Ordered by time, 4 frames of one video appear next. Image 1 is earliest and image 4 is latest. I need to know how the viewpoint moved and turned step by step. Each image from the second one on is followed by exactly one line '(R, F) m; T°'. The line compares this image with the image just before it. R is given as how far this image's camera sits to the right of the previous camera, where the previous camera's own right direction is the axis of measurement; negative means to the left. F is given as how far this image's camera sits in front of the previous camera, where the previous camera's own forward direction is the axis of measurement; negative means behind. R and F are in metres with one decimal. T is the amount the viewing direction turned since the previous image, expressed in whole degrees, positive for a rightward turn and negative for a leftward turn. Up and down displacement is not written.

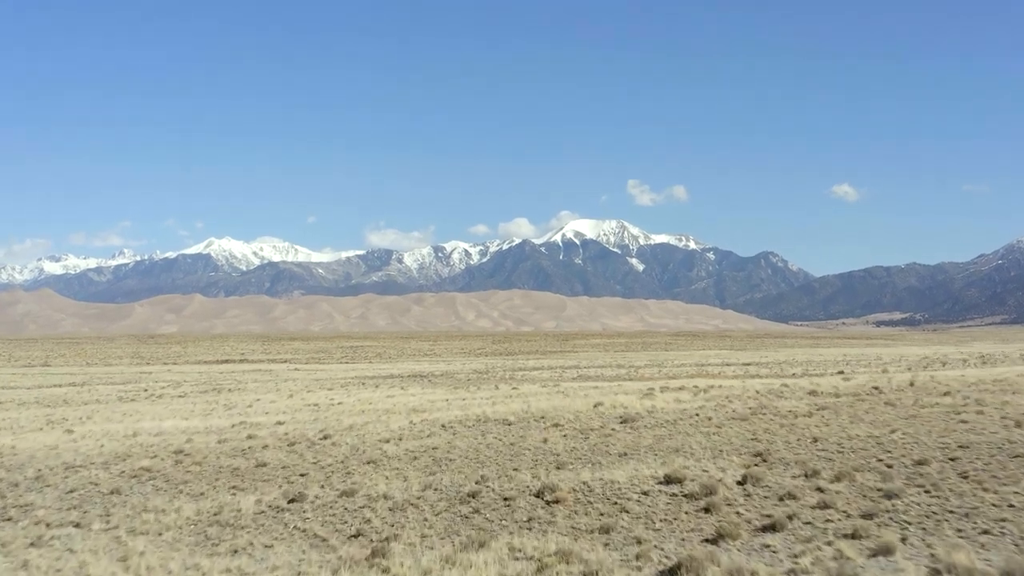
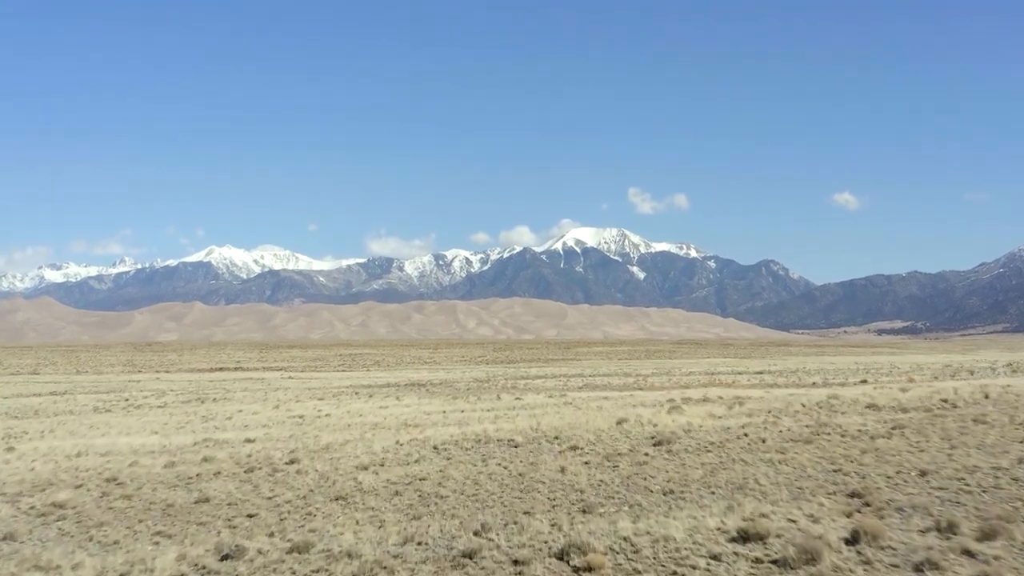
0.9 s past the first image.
(-0.1, +3.3) m; 0°
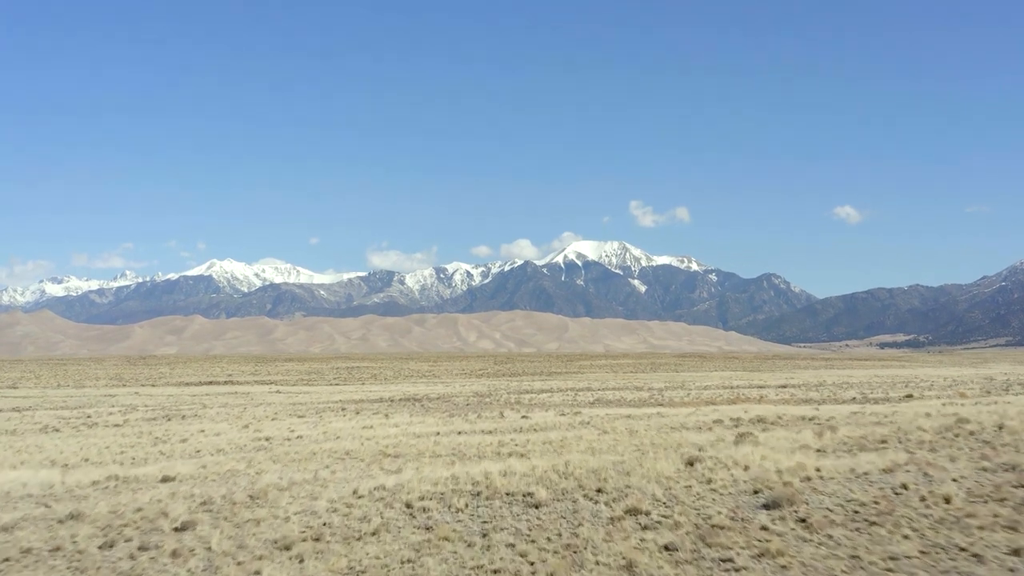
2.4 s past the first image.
(-0.2, +5.6) m; 0°
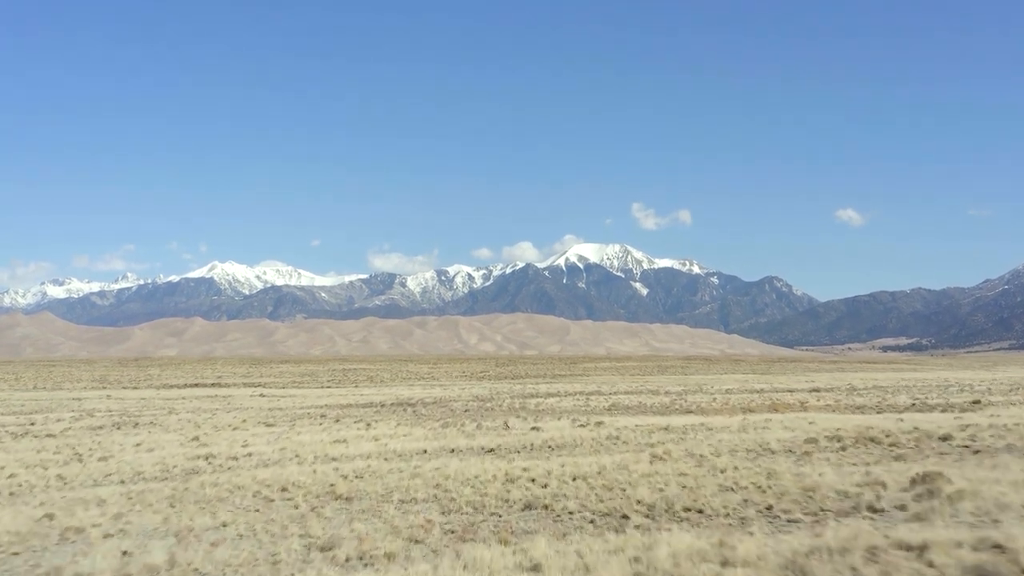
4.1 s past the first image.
(-0.2, +6.6) m; 0°
